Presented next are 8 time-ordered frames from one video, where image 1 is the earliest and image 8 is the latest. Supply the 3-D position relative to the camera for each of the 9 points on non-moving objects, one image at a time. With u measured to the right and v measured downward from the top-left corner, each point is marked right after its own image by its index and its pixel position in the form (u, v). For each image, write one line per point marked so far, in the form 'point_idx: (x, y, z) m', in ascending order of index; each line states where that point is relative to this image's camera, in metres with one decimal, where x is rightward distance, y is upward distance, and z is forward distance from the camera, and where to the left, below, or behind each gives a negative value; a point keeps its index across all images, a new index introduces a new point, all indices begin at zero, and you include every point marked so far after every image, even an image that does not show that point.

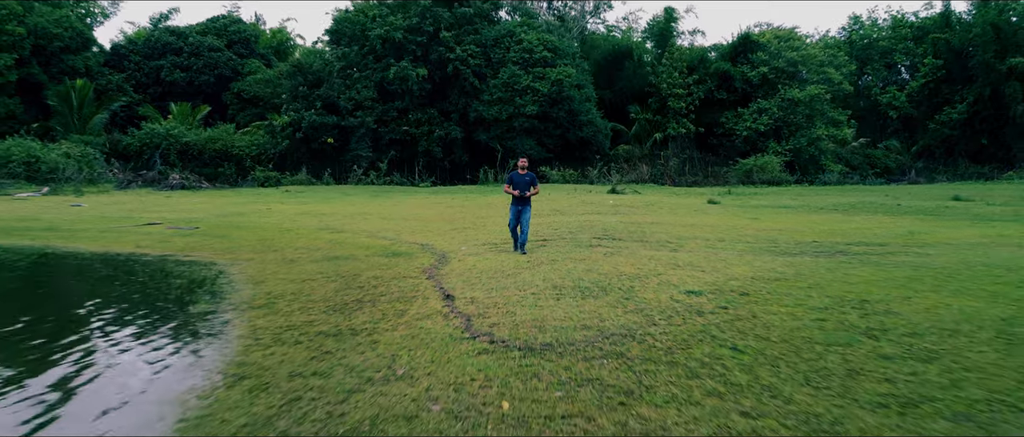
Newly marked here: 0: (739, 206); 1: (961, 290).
0: (+6.4, +0.4, +17.9) m
1: (+4.5, -0.7, +6.5) m
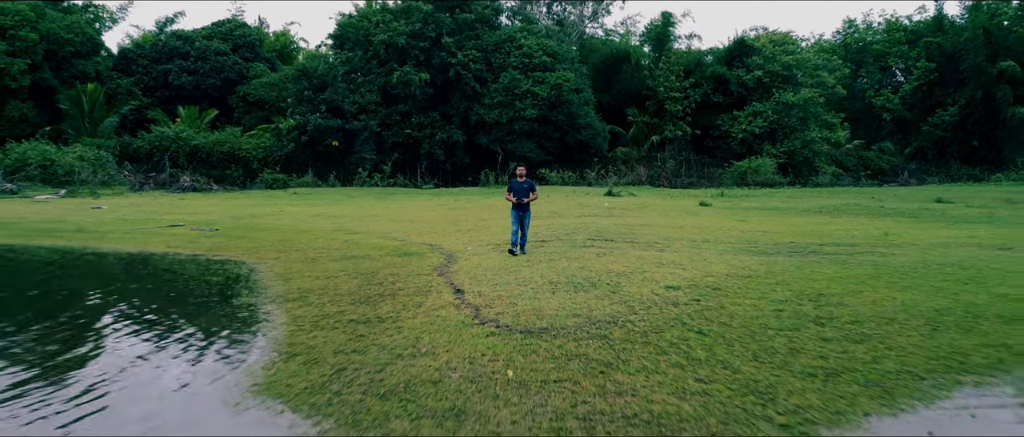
0: (+6.4, +0.3, +18.7) m
1: (+4.6, -0.8, +7.4) m
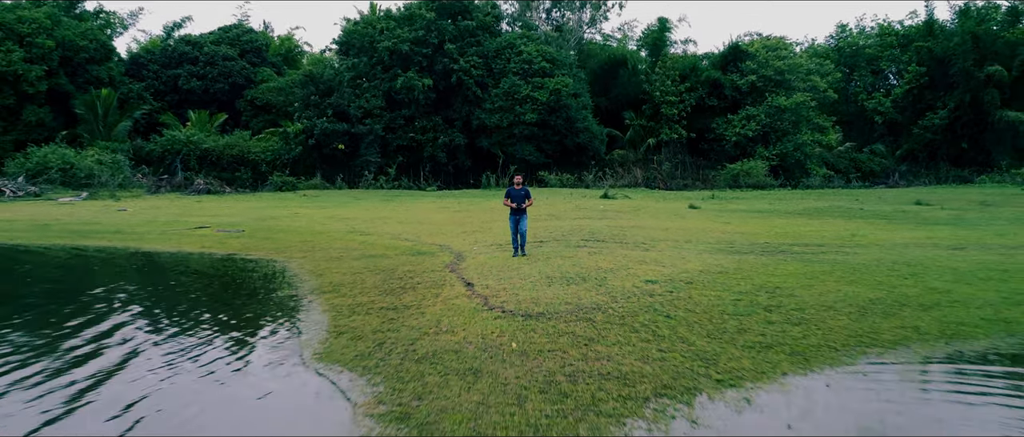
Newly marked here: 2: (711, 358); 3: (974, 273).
0: (+6.4, +0.3, +19.9) m
1: (+4.6, -0.8, +8.6) m
2: (+1.6, -1.1, +5.2) m
3: (+6.7, -0.8, +9.3) m
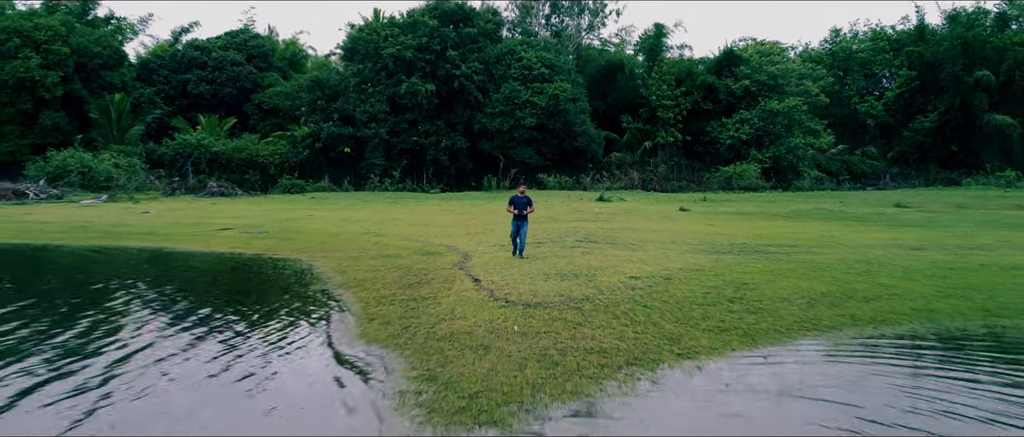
0: (+6.5, +0.2, +21.1) m
1: (+4.6, -0.9, +9.8) m
2: (+1.6, -1.2, +6.4) m
3: (+6.7, -0.8, +10.5) m
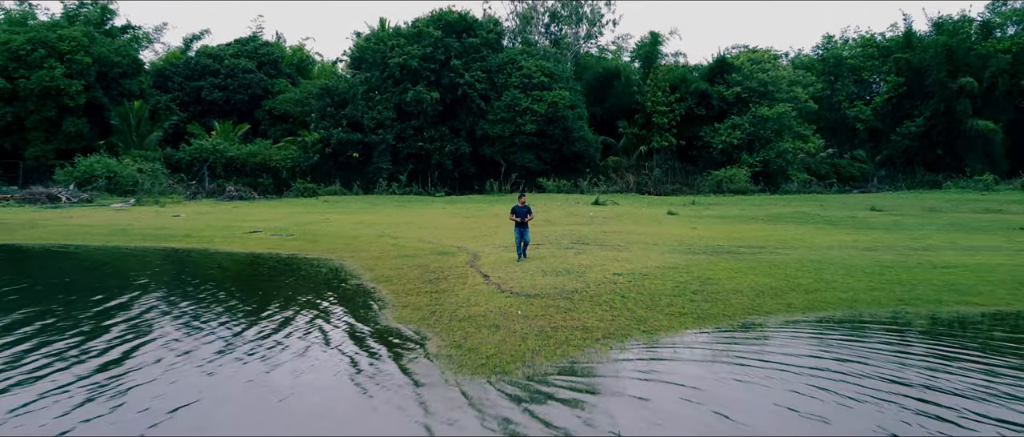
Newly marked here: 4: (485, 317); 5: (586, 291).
0: (+6.5, +0.1, +22.9) m
1: (+4.7, -1.0, +11.6) m
2: (+1.7, -1.3, +8.2) m
3: (+6.8, -1.0, +12.3) m
4: (-0.4, -1.3, +8.3) m
5: (+1.1, -1.1, +9.6) m
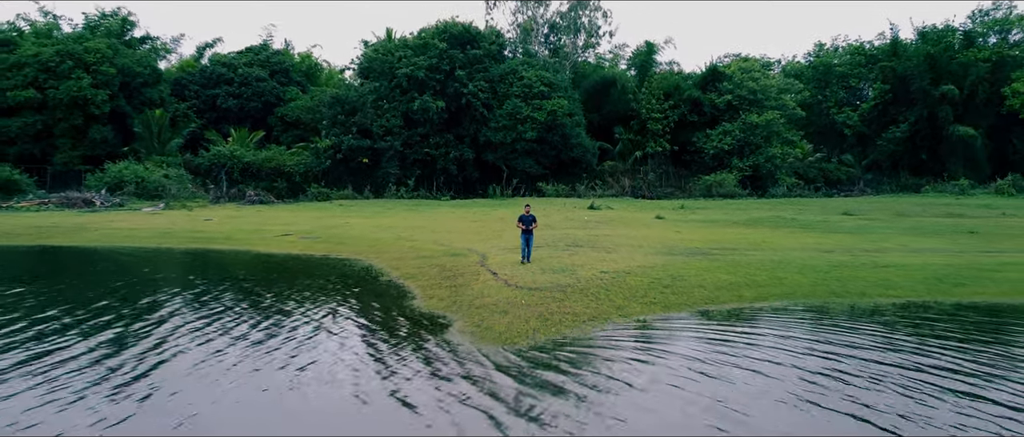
0: (+6.6, -0.1, +25.1) m
1: (+4.8, -1.1, +13.8) m
2: (+1.8, -1.5, +10.4) m
3: (+6.9, -1.1, +14.5) m
4: (-0.3, -1.4, +10.5) m
5: (+1.2, -1.2, +11.8) m
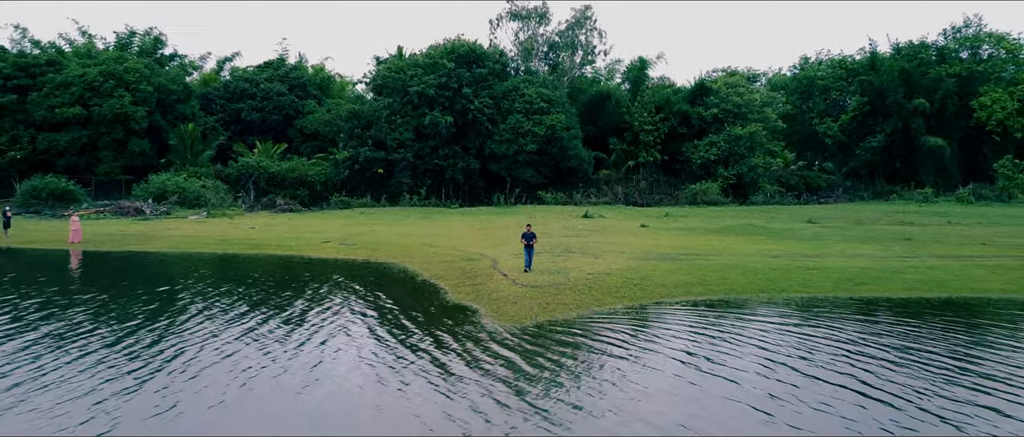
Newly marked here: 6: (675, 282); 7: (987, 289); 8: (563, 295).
0: (+6.8, -0.4, +29.0) m
1: (+4.9, -1.5, +17.6) m
2: (+1.9, -1.8, +14.2) m
3: (+7.1, -1.5, +18.4) m
4: (-0.1, -1.8, +14.3) m
5: (+1.4, -1.6, +15.6) m
6: (+4.2, -1.7, +16.1) m
7: (+12.3, -1.8, +16.6) m
8: (+1.2, -1.8, +14.3) m
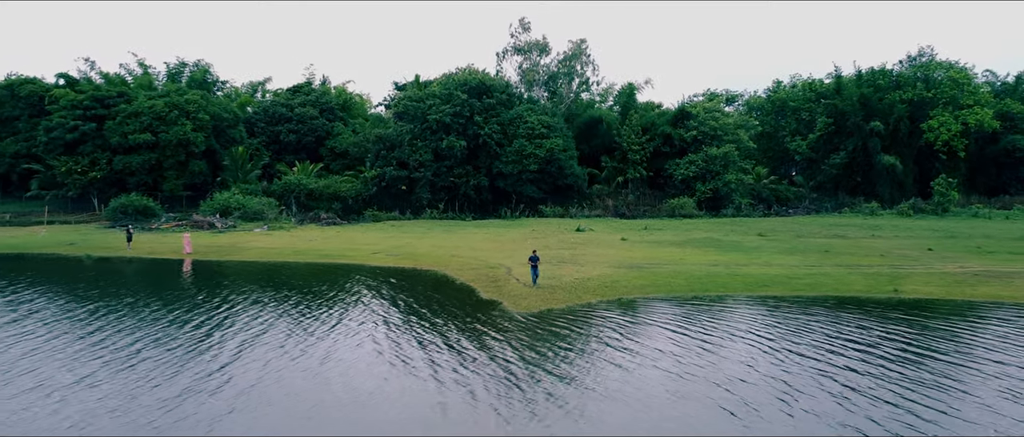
0: (+7.2, -1.3, +36.4) m
1: (+5.3, -2.3, +25.0) m
2: (+2.4, -2.7, +21.6) m
3: (+7.5, -2.3, +25.8) m
4: (+0.3, -2.6, +21.7) m
5: (+1.8, -2.5, +23.0) m
6: (+4.6, -2.5, +23.5) m
7: (+12.8, -2.7, +24.0) m
8: (+1.6, -2.6, +21.7) m
